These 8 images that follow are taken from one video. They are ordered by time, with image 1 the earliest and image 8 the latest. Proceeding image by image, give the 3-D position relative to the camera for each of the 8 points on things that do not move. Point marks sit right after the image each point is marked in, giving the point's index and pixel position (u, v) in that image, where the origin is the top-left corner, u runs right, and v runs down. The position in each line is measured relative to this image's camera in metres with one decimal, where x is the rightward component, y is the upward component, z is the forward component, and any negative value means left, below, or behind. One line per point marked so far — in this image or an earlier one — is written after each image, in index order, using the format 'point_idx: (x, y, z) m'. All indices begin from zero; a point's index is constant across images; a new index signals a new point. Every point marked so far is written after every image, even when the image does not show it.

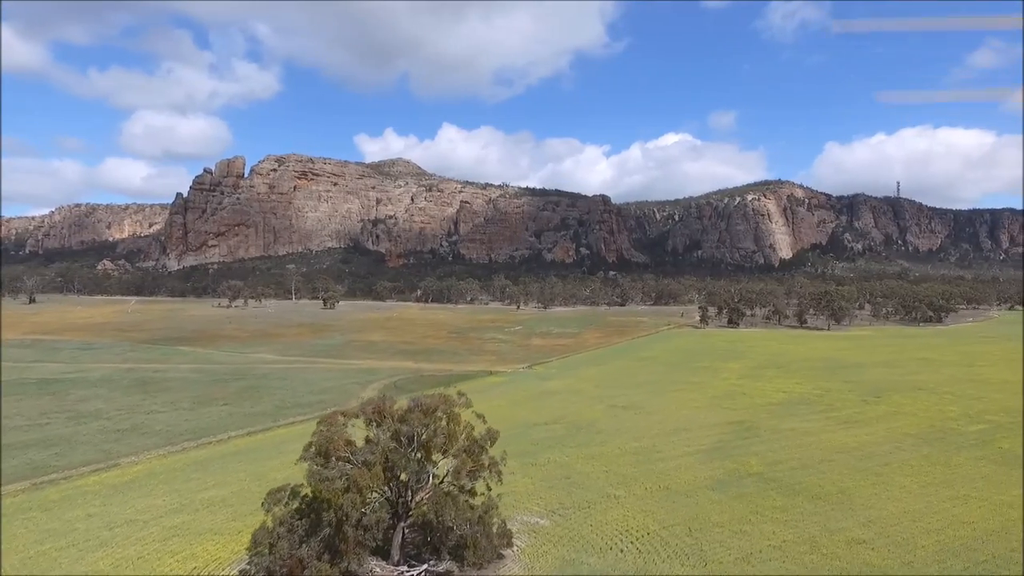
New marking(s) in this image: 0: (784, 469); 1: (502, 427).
0: (+6.7, -4.5, +15.0) m
1: (-0.3, -4.2, +18.8) m
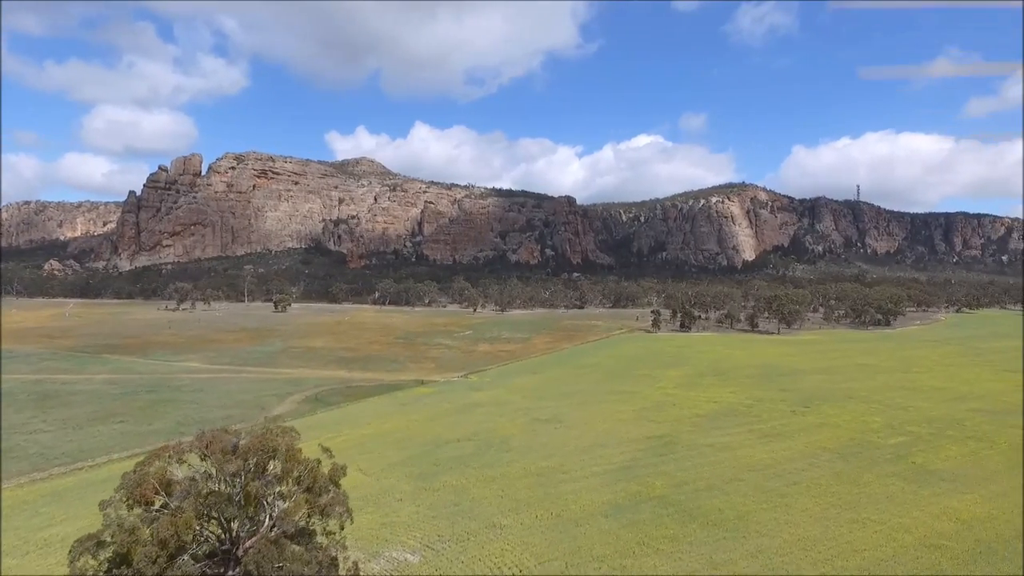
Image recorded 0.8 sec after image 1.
0: (+4.2, -4.8, +14.4) m
1: (-3.0, -4.6, +17.9) m
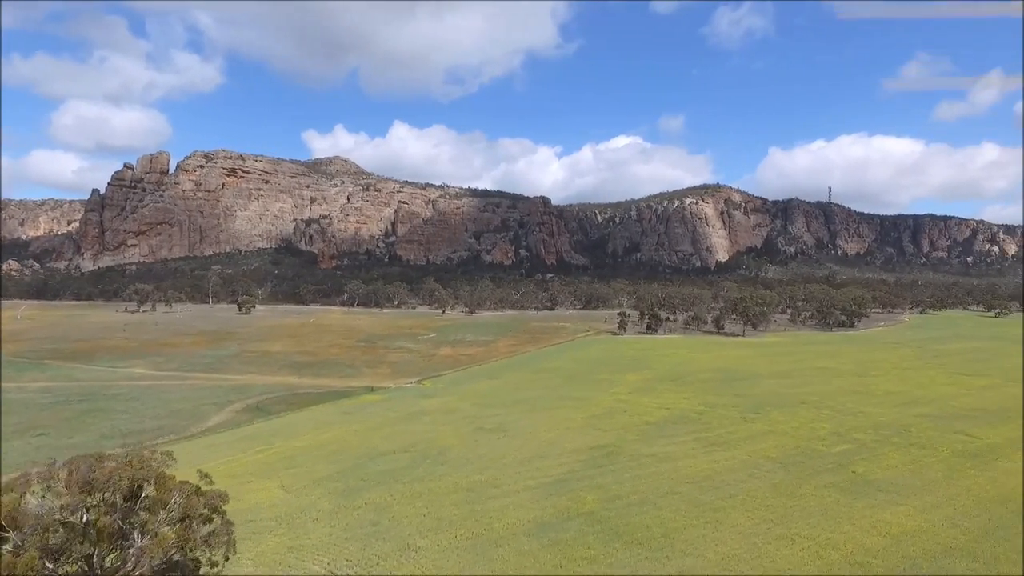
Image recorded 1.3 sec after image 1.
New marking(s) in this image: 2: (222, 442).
0: (+2.5, -5.0, +14.0) m
1: (-4.8, -4.8, +17.2) m
2: (-8.8, -4.7, +18.5) m
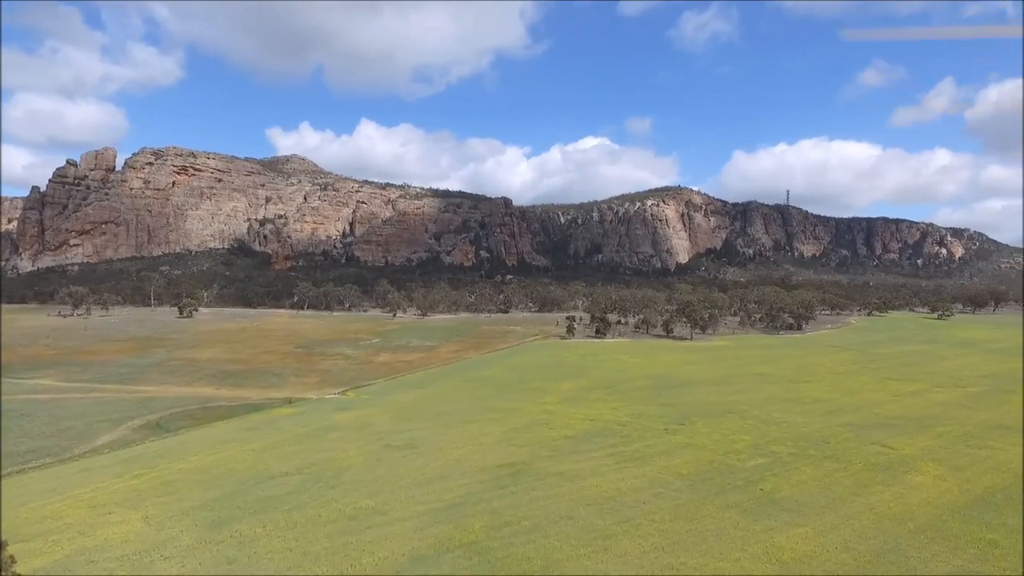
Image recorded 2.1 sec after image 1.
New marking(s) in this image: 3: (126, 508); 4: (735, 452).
0: (-0.1, -5.3, +13.2) m
1: (-7.5, -5.1, +16.0) m
2: (-11.6, -5.0, +17.2) m
3: (-8.9, -5.1, +14.1) m
4: (+7.2, -5.3, +19.8) m
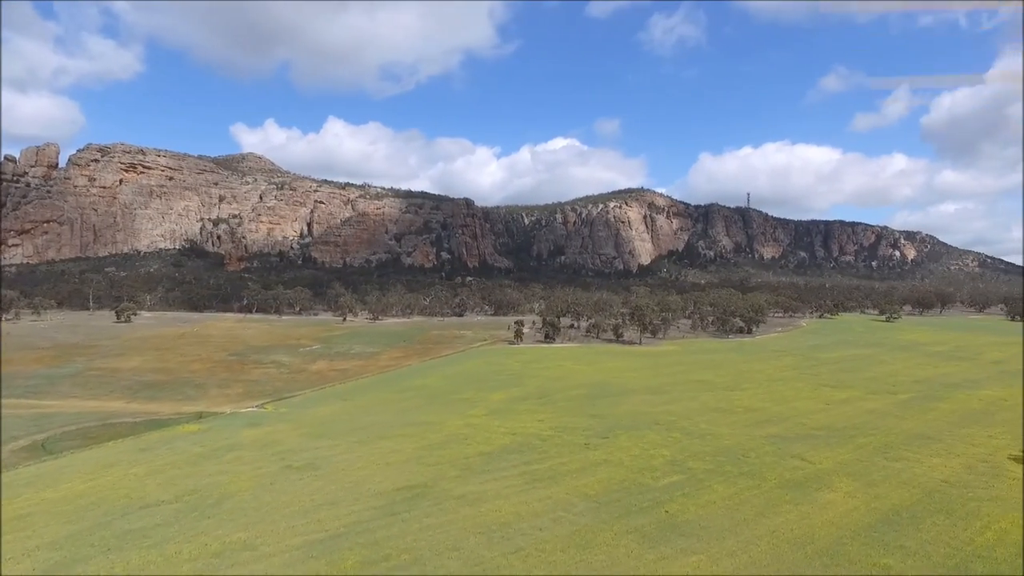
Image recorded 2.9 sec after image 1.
0: (-2.6, -5.7, +12.2) m
1: (-10.2, -5.4, +14.7) m
2: (-14.3, -5.3, +15.7) m
3: (-11.5, -5.4, +12.7) m
4: (+4.4, -5.7, +19.2) m
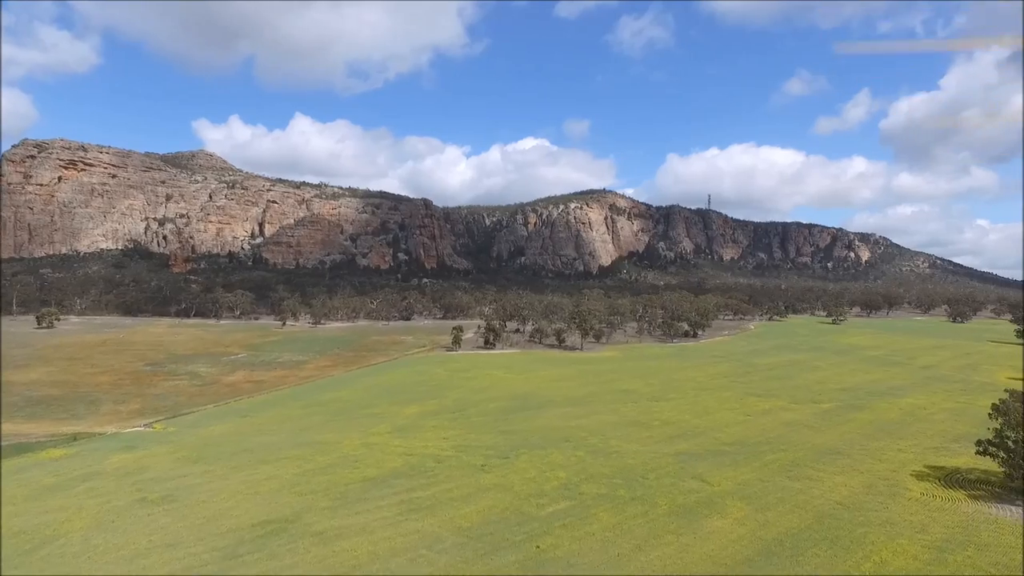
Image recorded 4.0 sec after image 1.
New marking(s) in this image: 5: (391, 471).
0: (-5.8, -6.1, +10.9) m
1: (-13.5, -5.9, +13.0) m
2: (-17.6, -5.8, +13.7) m
3: (-14.6, -5.9, +10.9) m
4: (+0.9, -6.1, +18.1) m
5: (-3.9, -6.0, +19.9) m
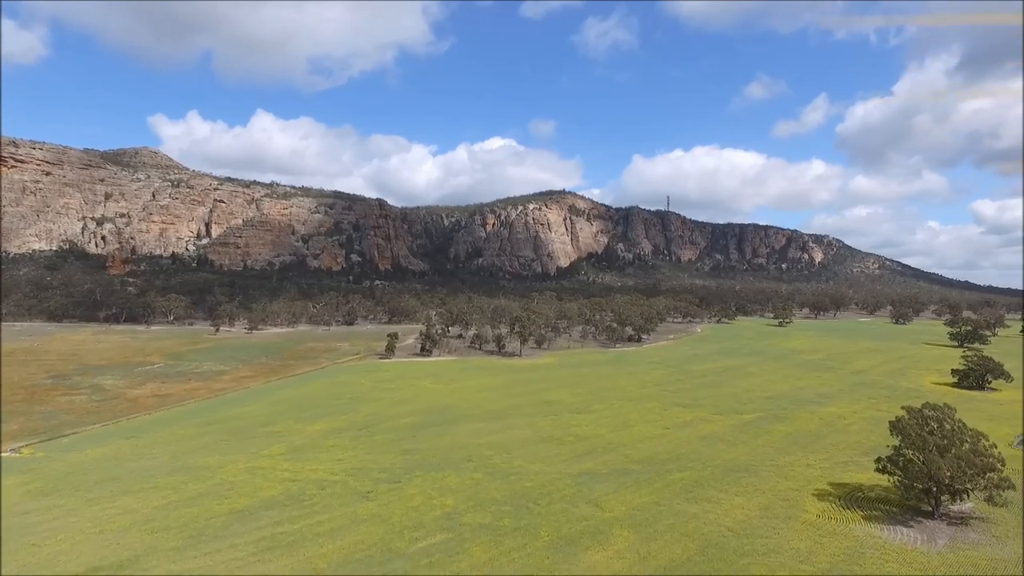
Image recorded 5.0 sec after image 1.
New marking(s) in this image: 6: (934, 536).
0: (-8.8, -6.6, +9.3) m
1: (-16.6, -6.4, +11.0) m
2: (-20.7, -6.3, +11.5) m
3: (-17.7, -6.4, +8.9) m
4: (-2.6, -6.6, +16.9) m
5: (-7.4, -6.4, +18.4) m
6: (+11.4, -6.7, +16.6) m
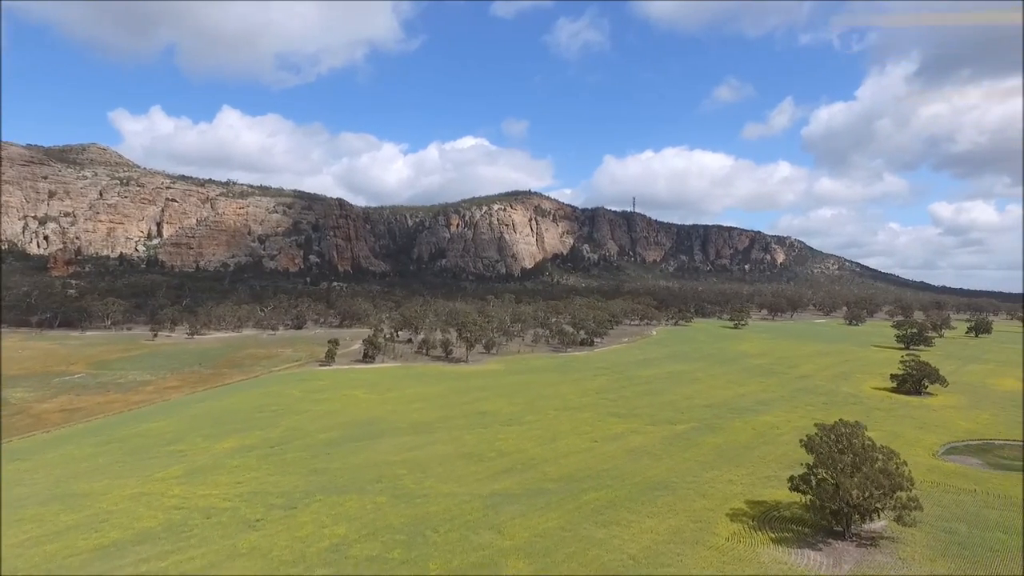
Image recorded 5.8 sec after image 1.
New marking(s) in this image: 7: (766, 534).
0: (-11.3, -7.0, +7.8) m
1: (-19.2, -6.8, +9.2) m
2: (-23.3, -6.7, +9.5) m
3: (-20.1, -6.8, +7.0) m
4: (-5.4, -7.0, +15.7) m
5: (-10.3, -6.8, +17.0) m
6: (+8.6, -7.1, +16.0) m
7: (+7.3, -7.1, +17.5) m
